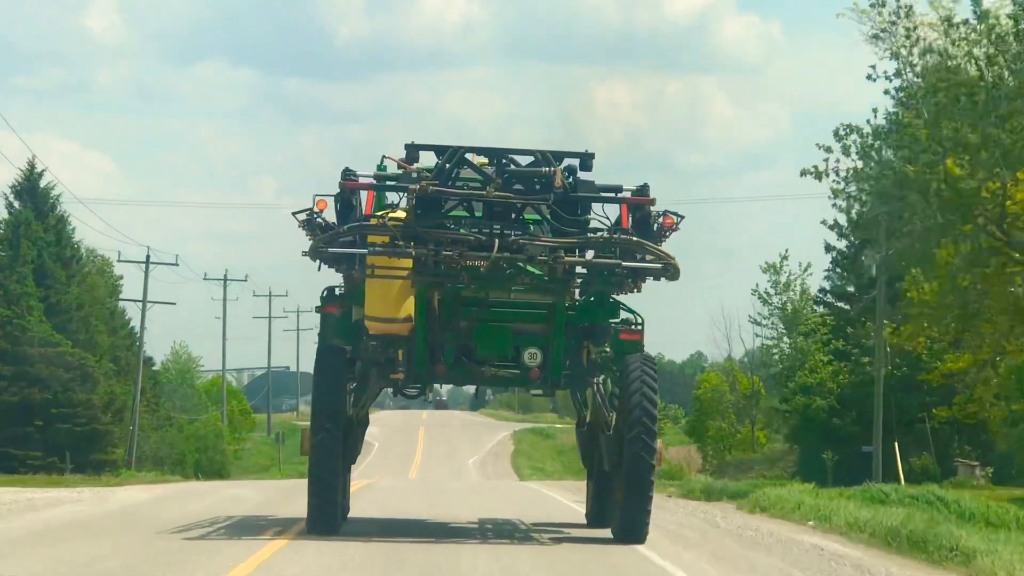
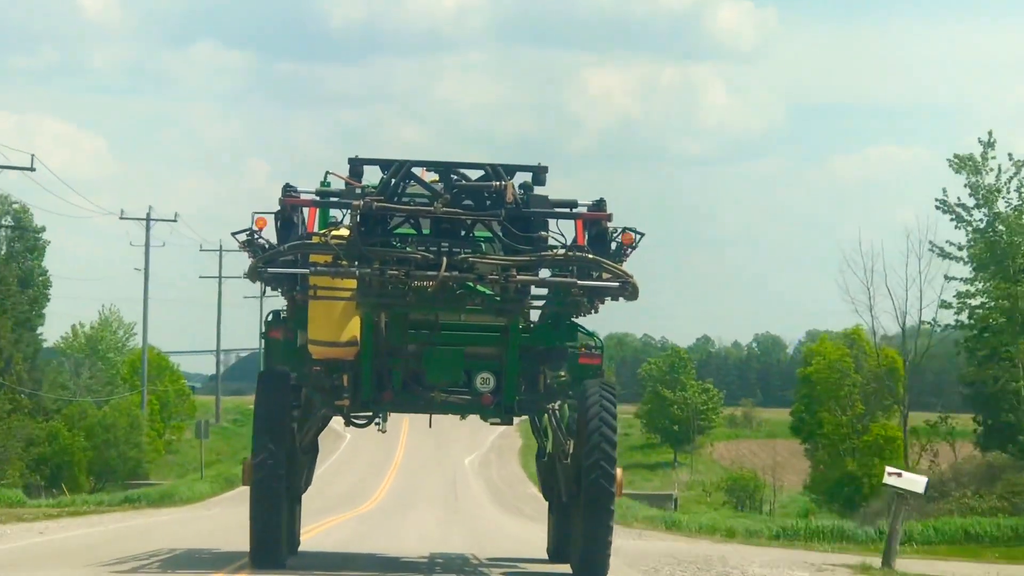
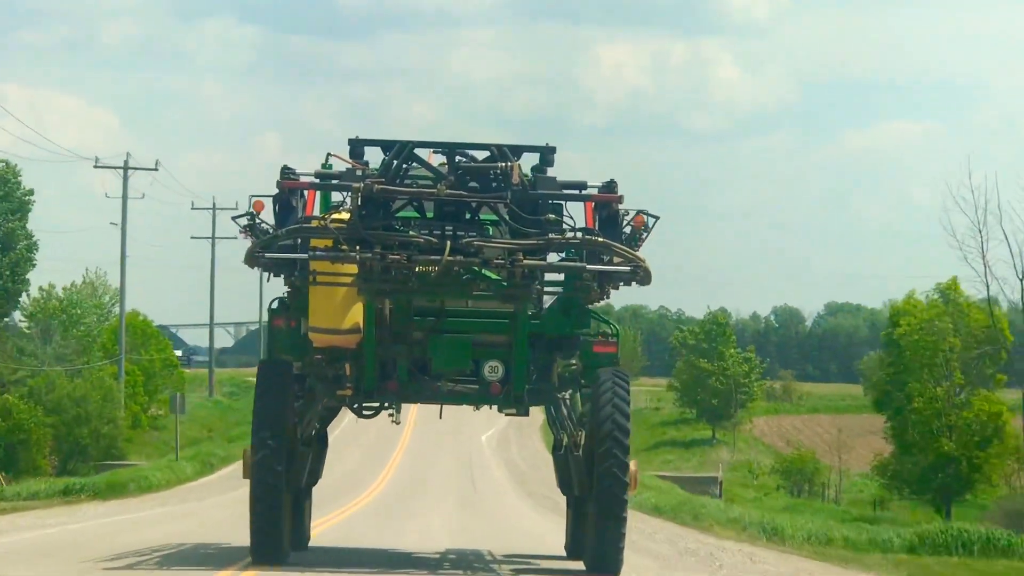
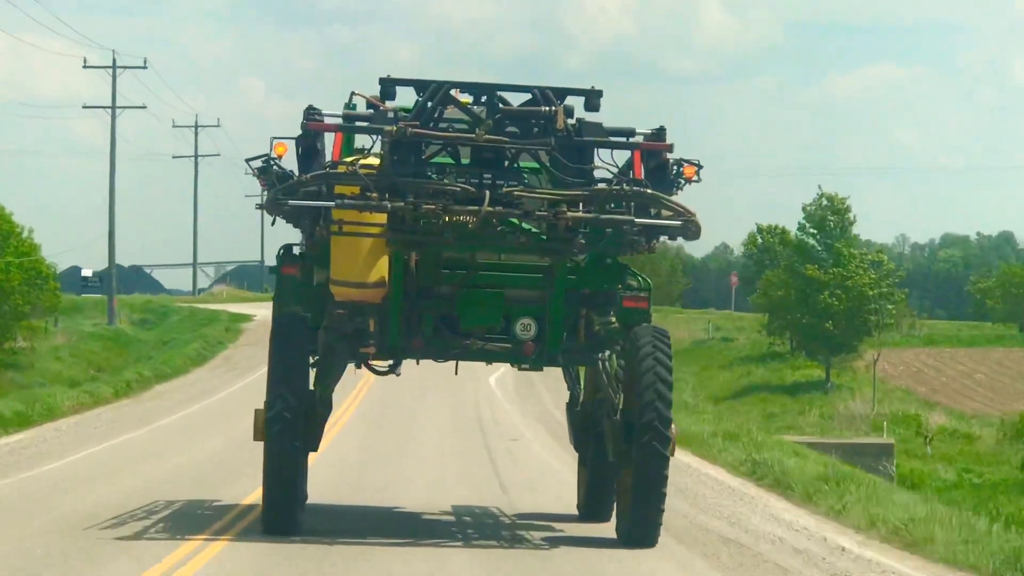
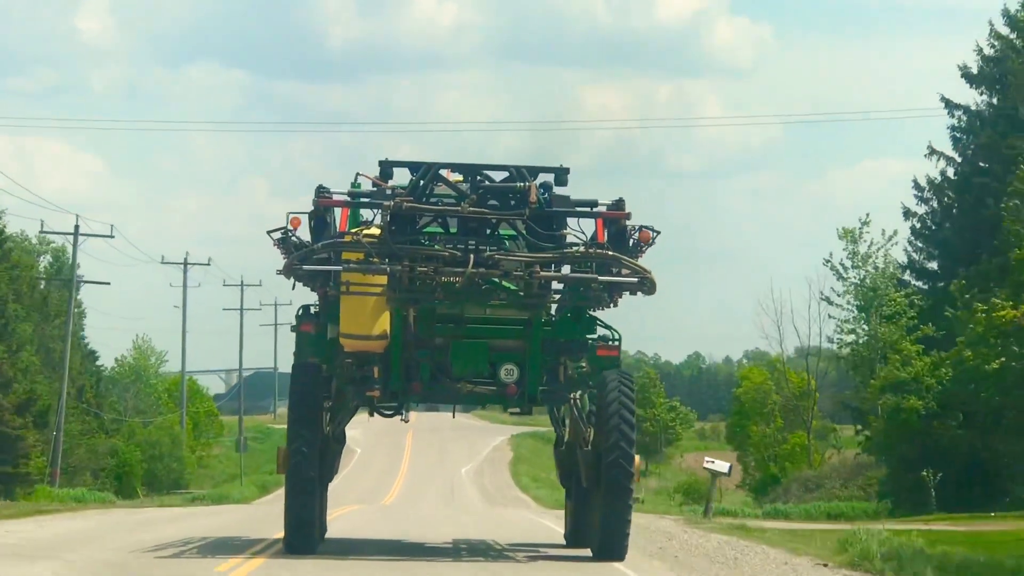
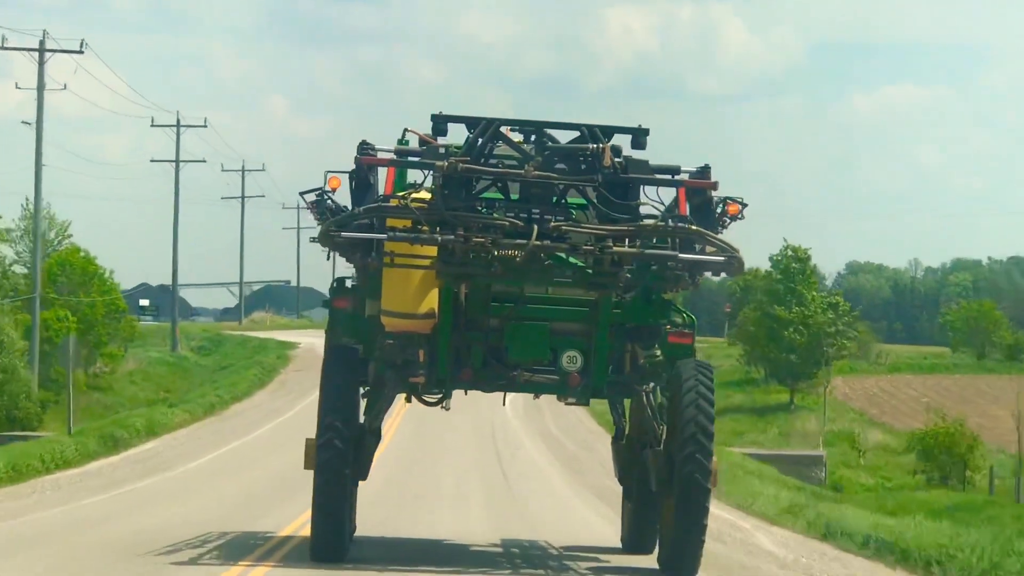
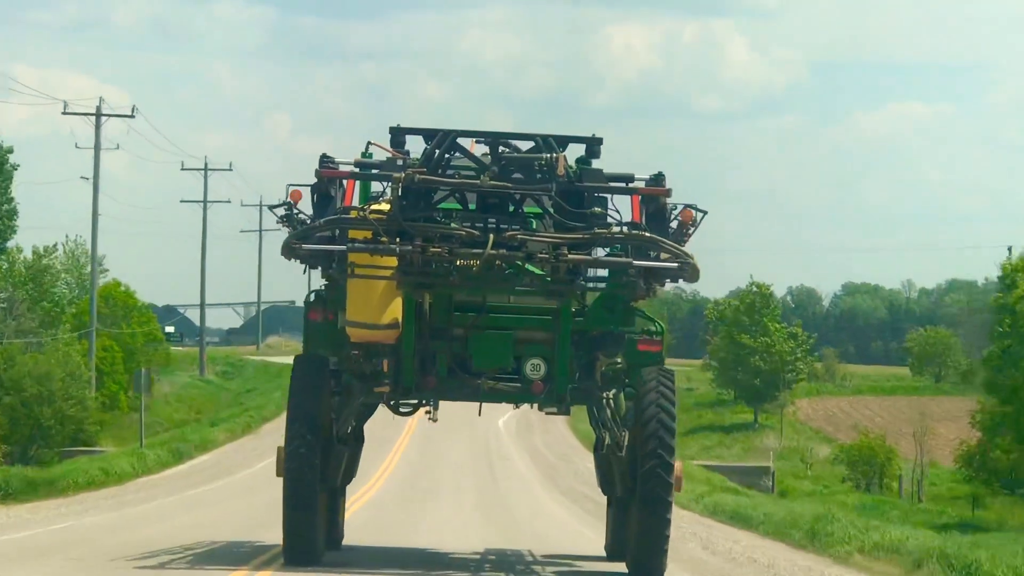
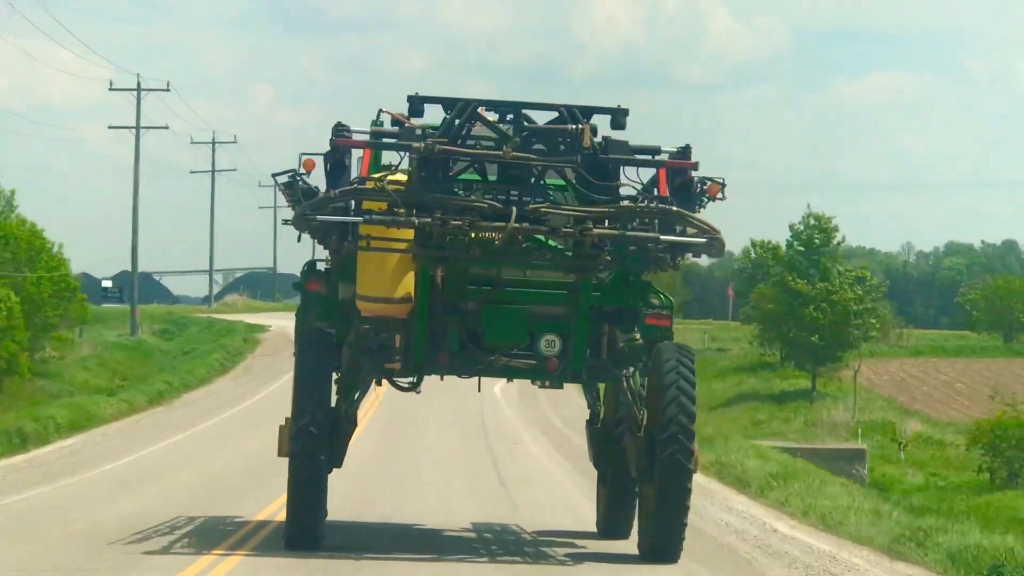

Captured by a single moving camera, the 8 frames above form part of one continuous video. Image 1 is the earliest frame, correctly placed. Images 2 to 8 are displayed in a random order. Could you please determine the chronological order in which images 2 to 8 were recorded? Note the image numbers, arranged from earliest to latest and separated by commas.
5, 2, 3, 7, 6, 8, 4
